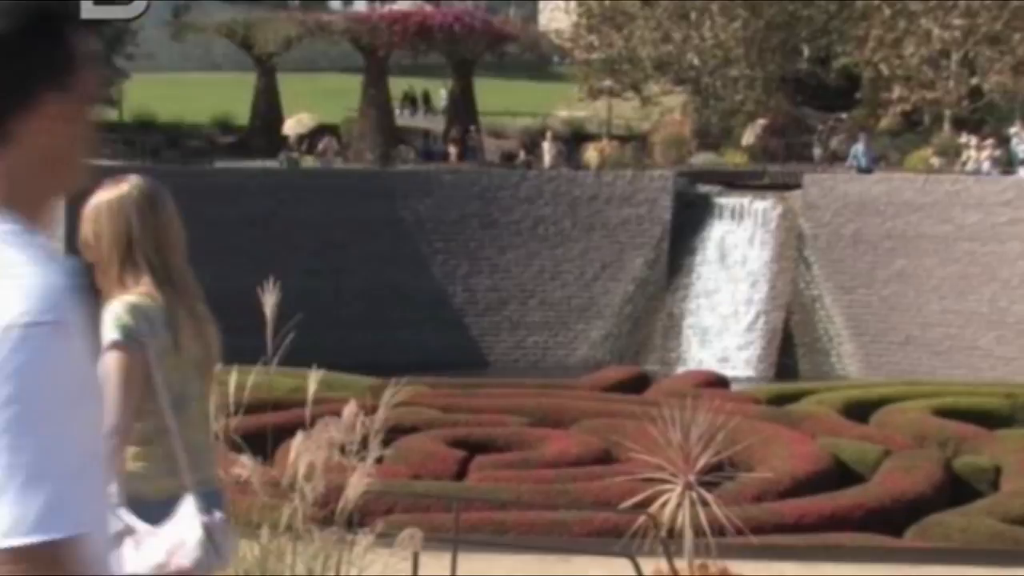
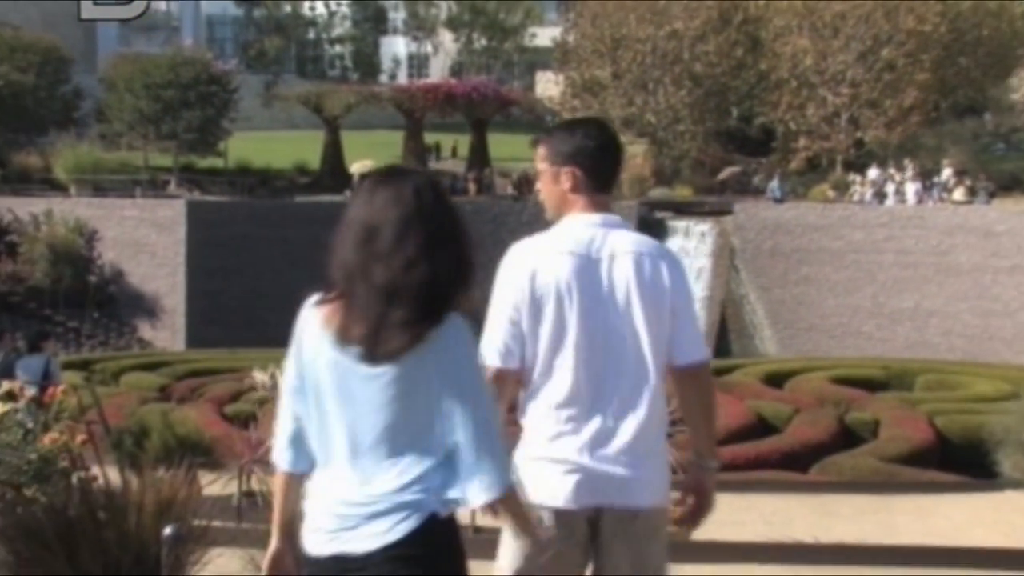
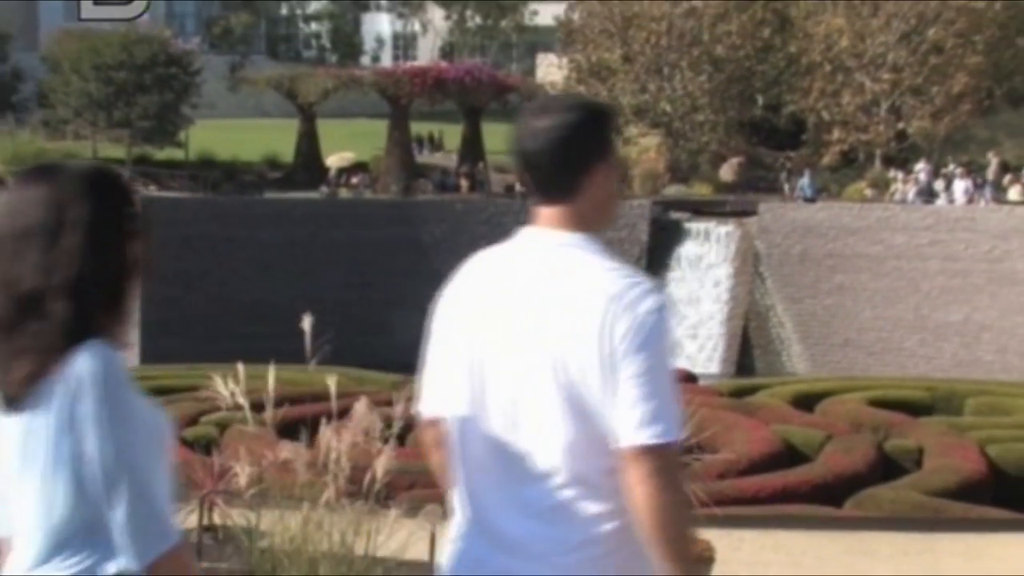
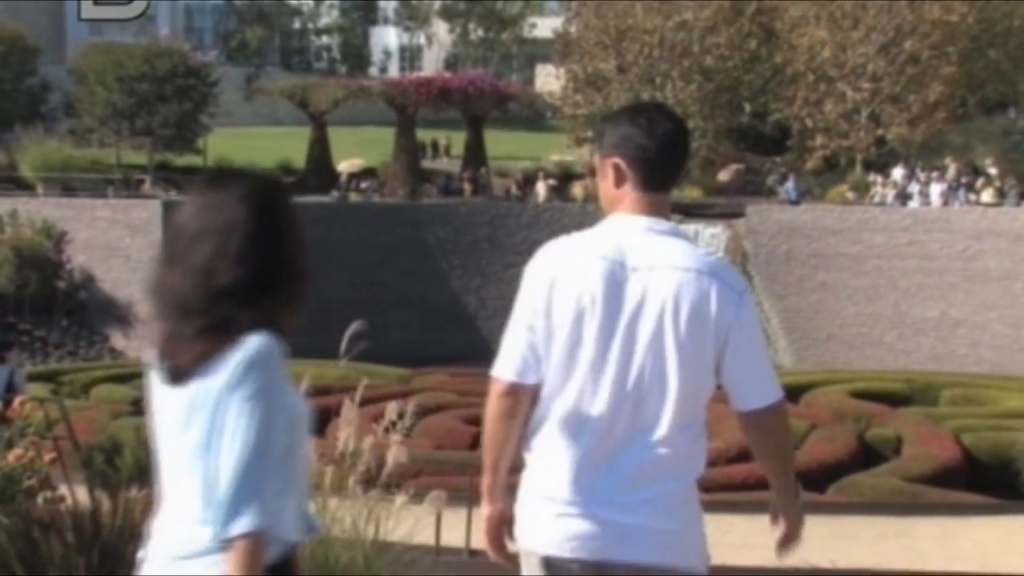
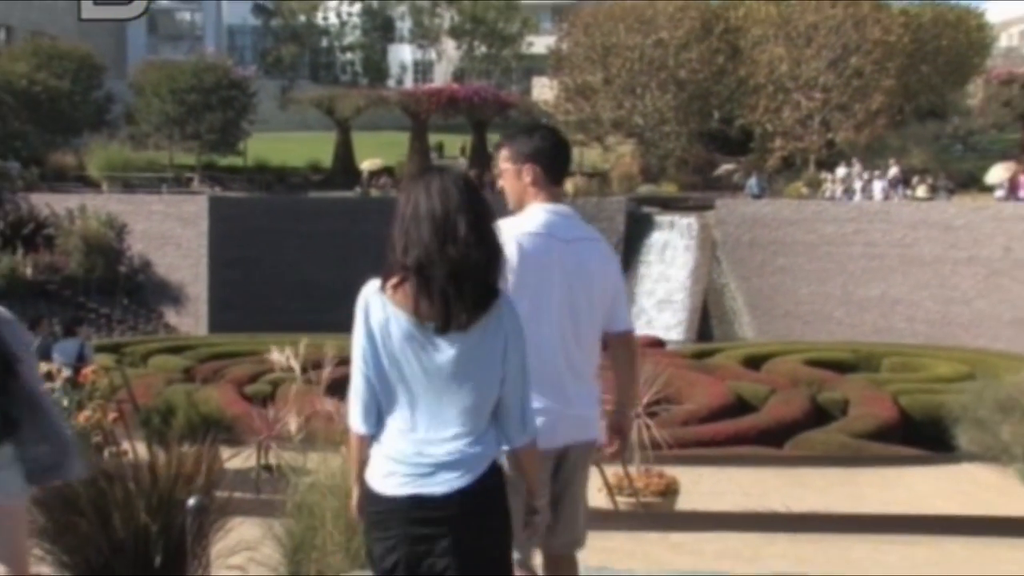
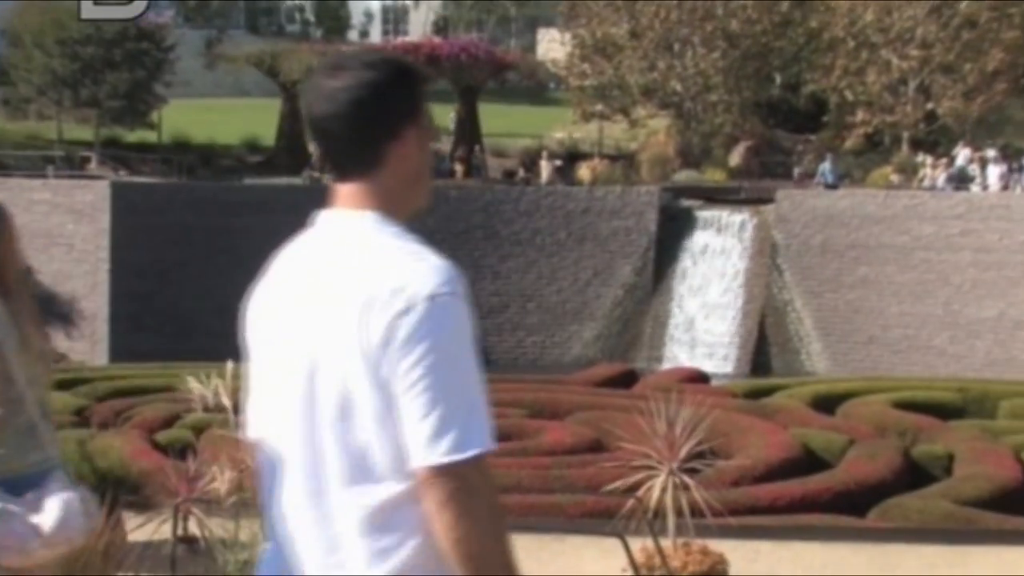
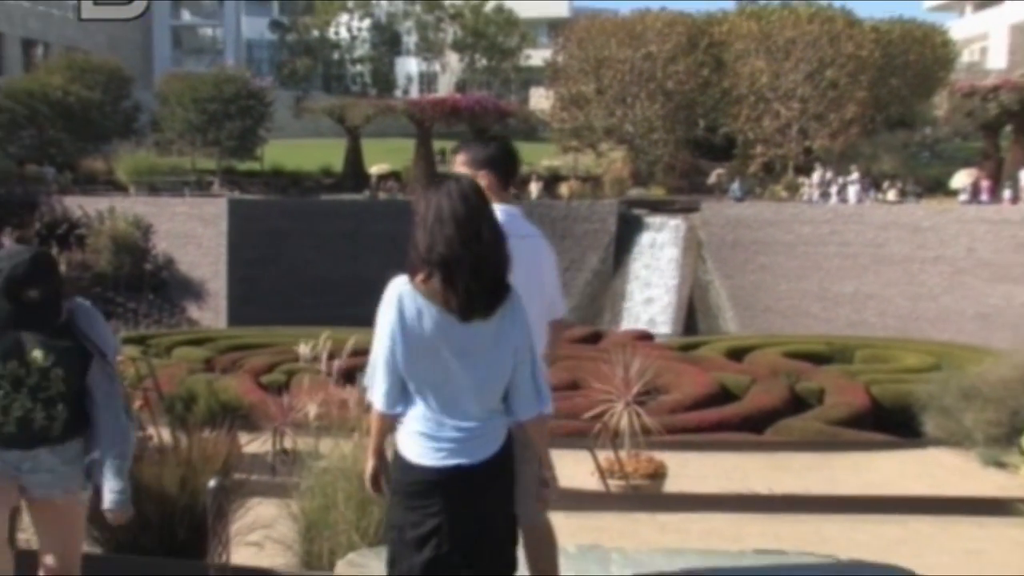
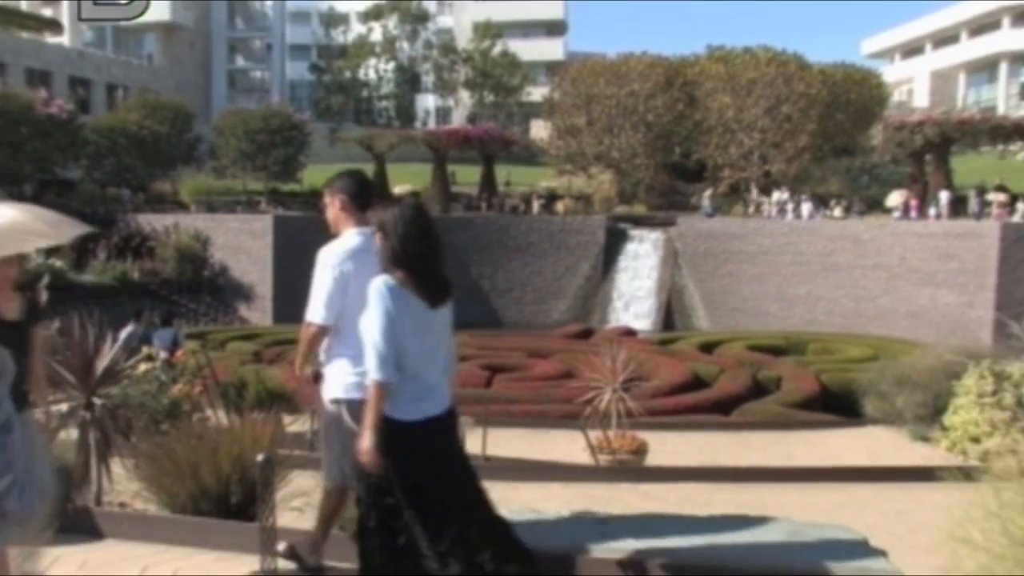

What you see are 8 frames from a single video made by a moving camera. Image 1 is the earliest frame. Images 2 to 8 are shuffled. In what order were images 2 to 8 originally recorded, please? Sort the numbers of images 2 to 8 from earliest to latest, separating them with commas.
6, 3, 4, 2, 5, 7, 8
